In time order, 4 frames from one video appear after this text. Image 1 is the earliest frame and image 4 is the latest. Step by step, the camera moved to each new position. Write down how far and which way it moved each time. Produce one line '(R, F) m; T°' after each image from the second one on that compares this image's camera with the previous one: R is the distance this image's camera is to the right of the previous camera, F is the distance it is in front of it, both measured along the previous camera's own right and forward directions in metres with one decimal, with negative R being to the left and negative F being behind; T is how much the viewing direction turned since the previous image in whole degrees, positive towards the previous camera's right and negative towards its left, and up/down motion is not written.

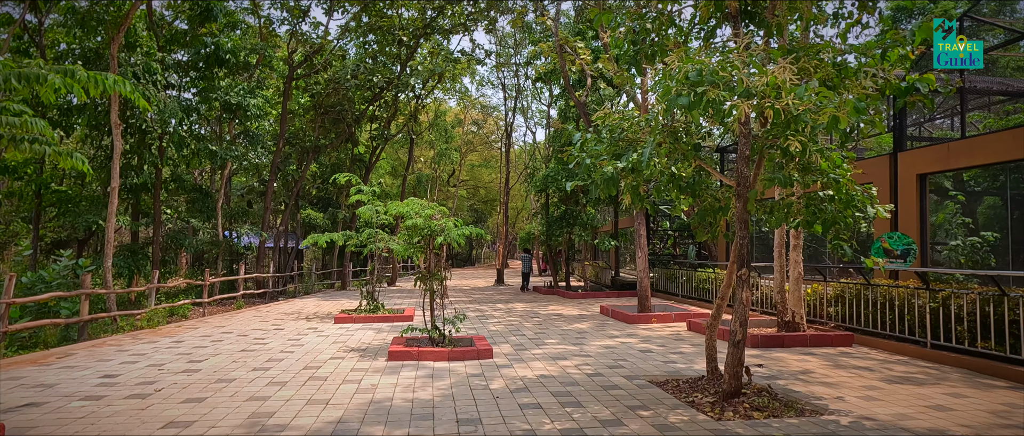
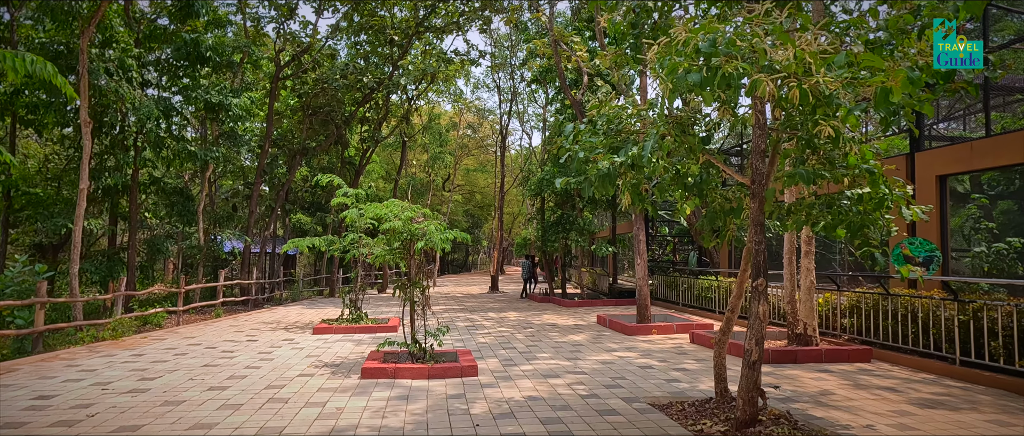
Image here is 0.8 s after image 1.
(+0.1, +0.6) m; 0°
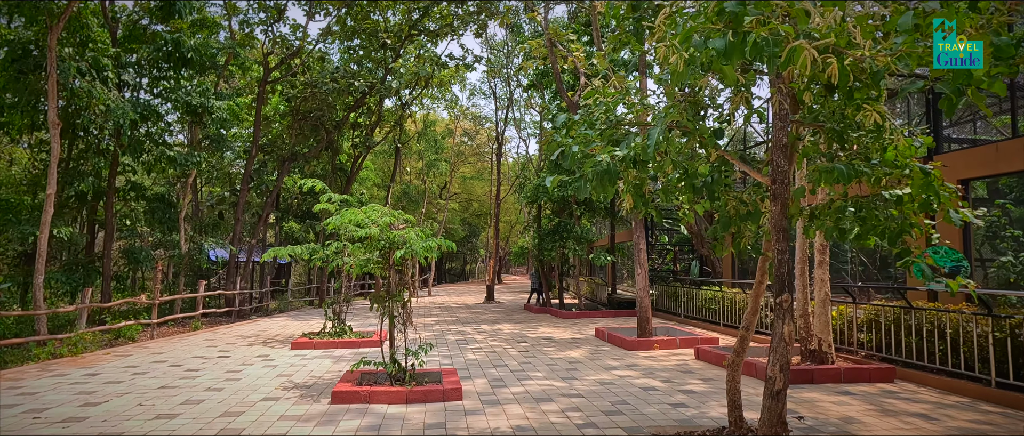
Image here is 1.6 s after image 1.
(+0.1, +0.6) m; 0°
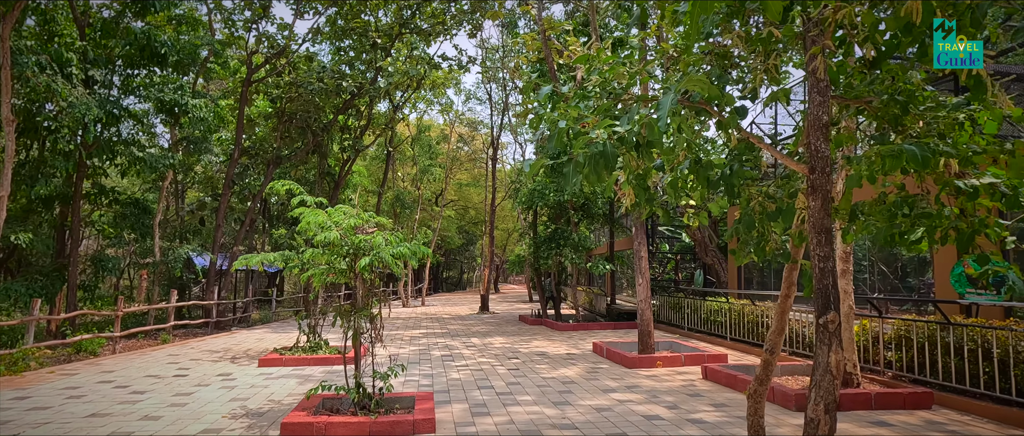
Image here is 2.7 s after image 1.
(+0.1, +0.8) m; 0°
